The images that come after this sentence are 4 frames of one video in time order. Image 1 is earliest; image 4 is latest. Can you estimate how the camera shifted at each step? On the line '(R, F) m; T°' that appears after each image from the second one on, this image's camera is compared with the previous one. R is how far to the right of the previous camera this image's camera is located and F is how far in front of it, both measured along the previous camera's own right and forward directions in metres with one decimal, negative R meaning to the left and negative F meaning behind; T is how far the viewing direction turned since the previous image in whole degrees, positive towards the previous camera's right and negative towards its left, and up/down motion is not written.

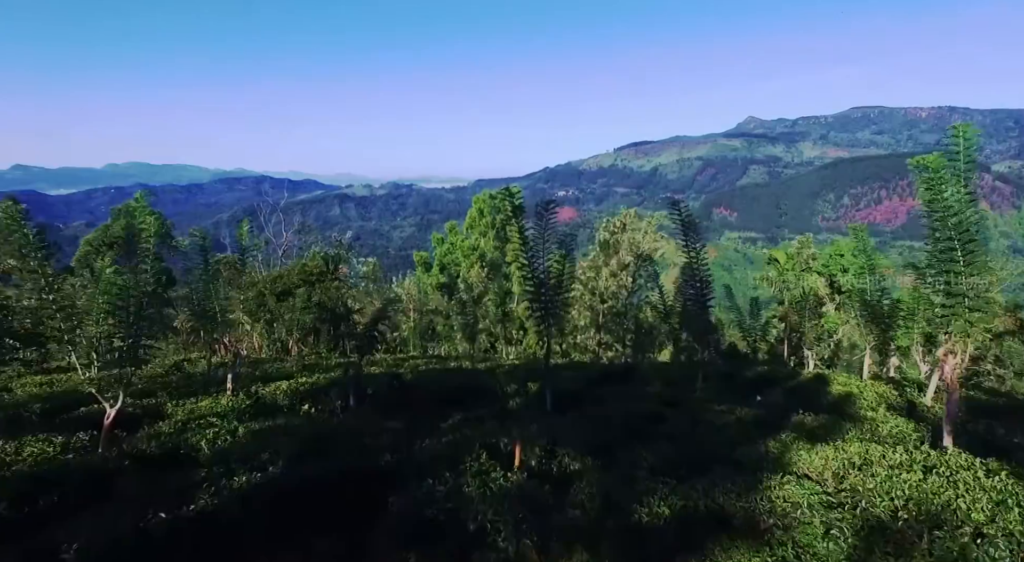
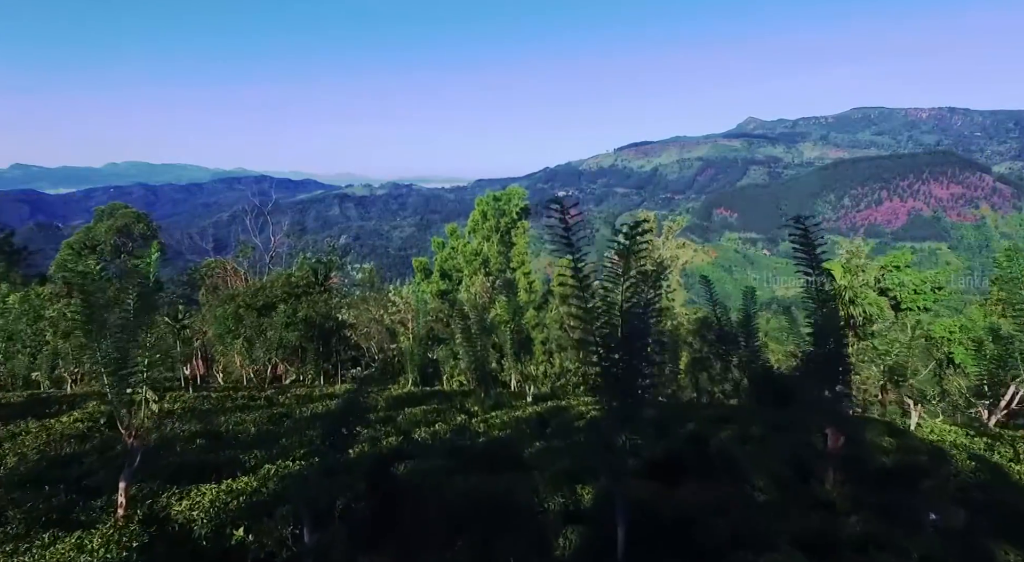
(-0.4, +2.8) m; 0°
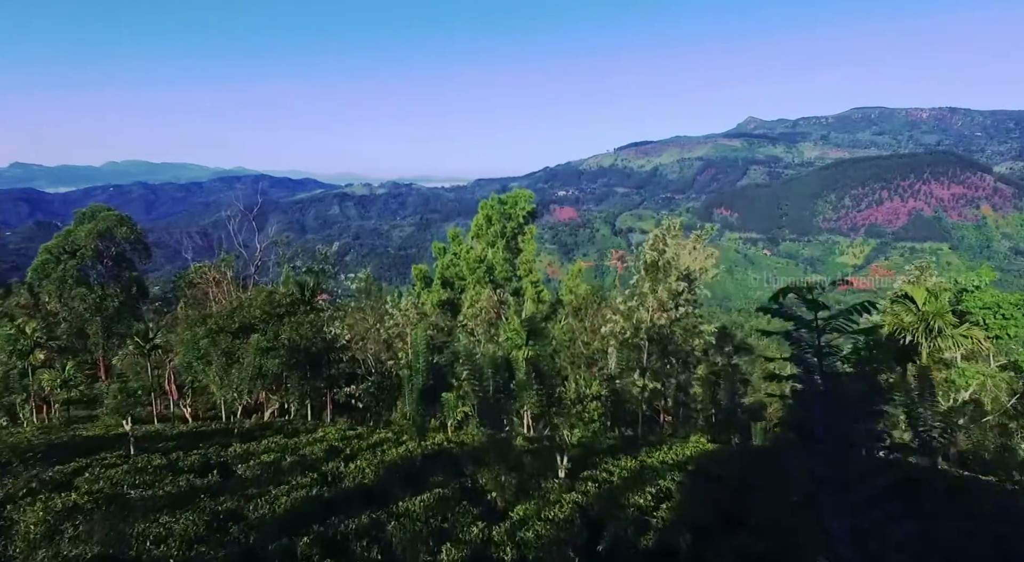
(-0.4, +3.0) m; 0°
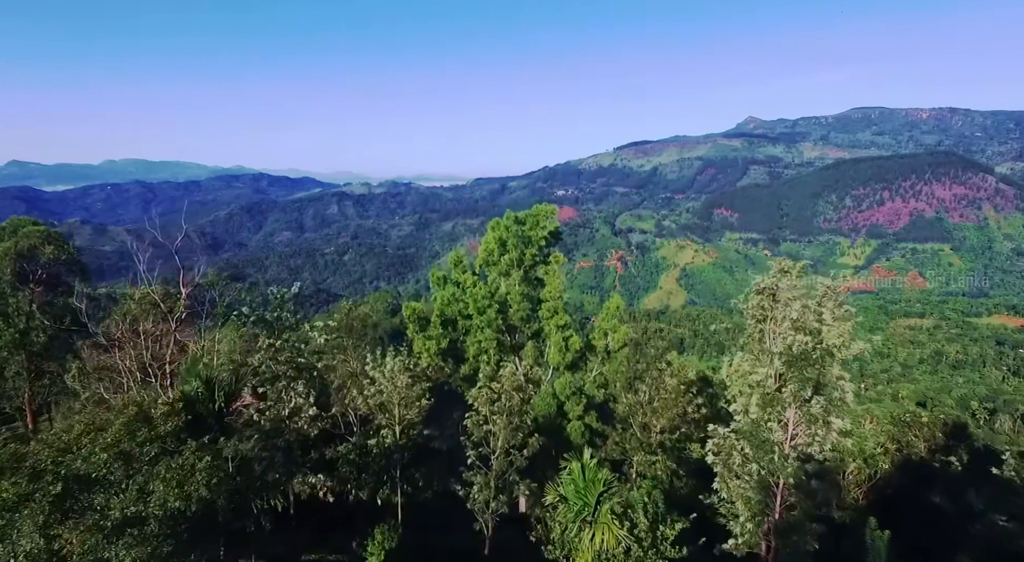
(-1.0, +9.2) m; 0°
